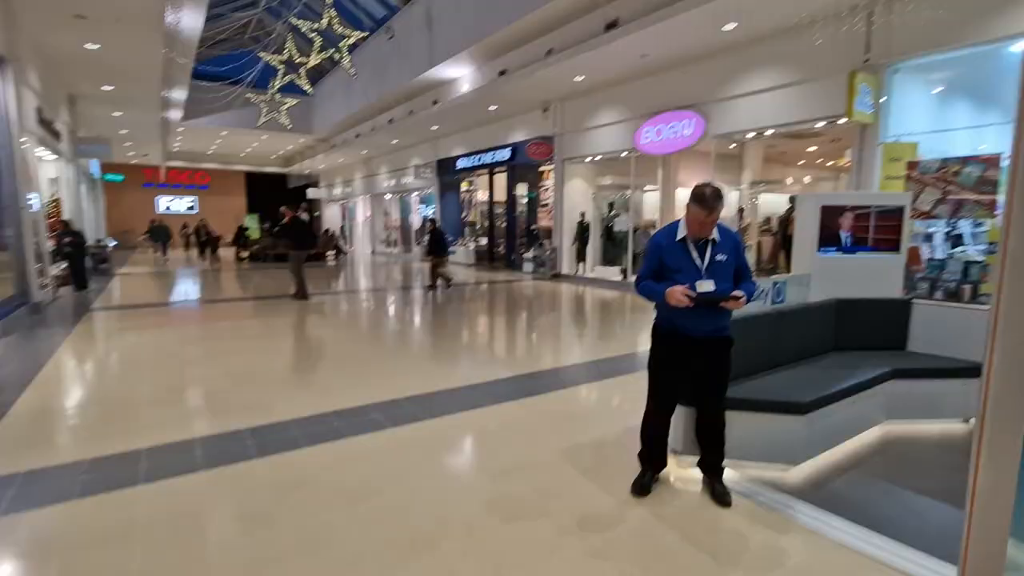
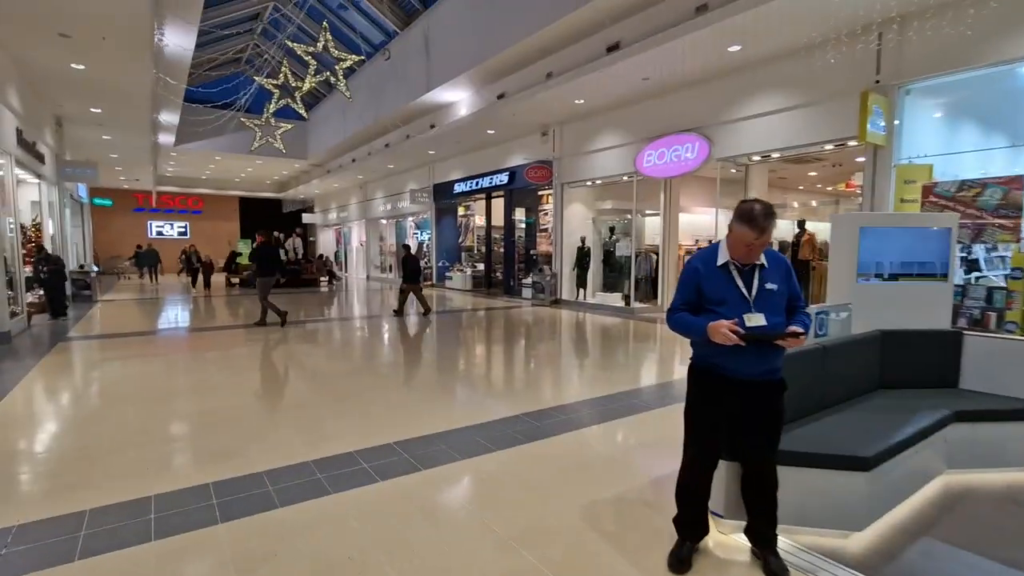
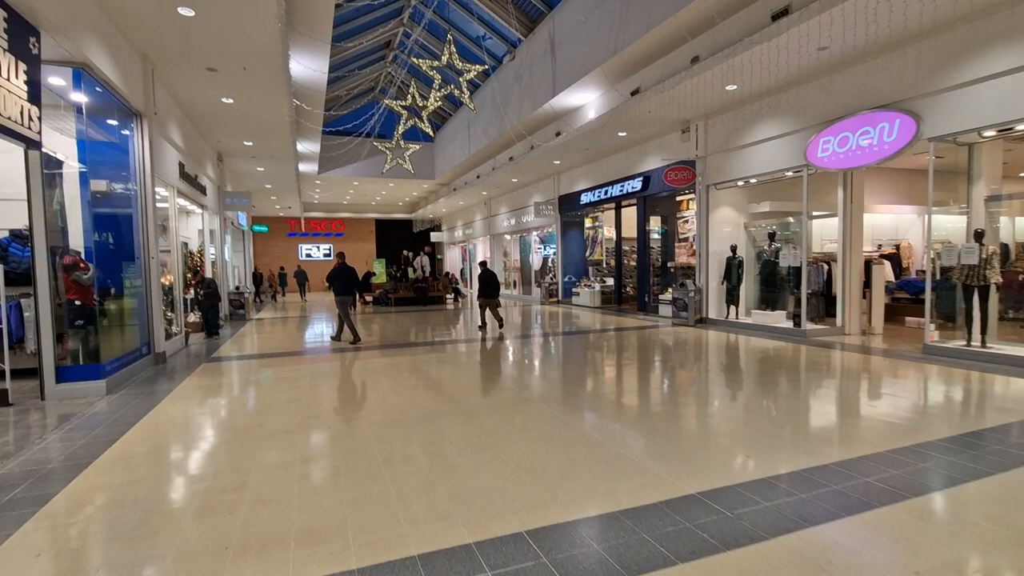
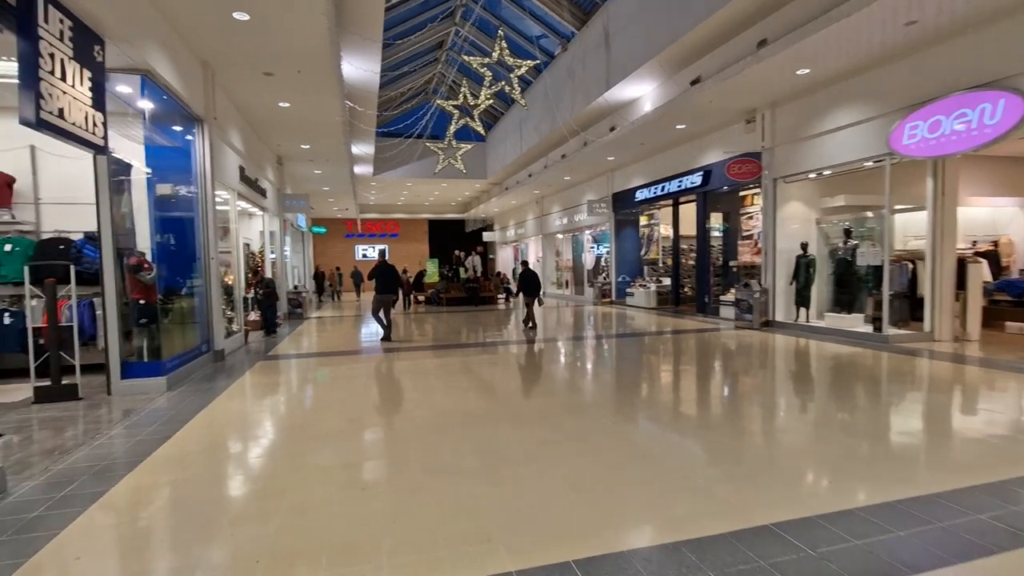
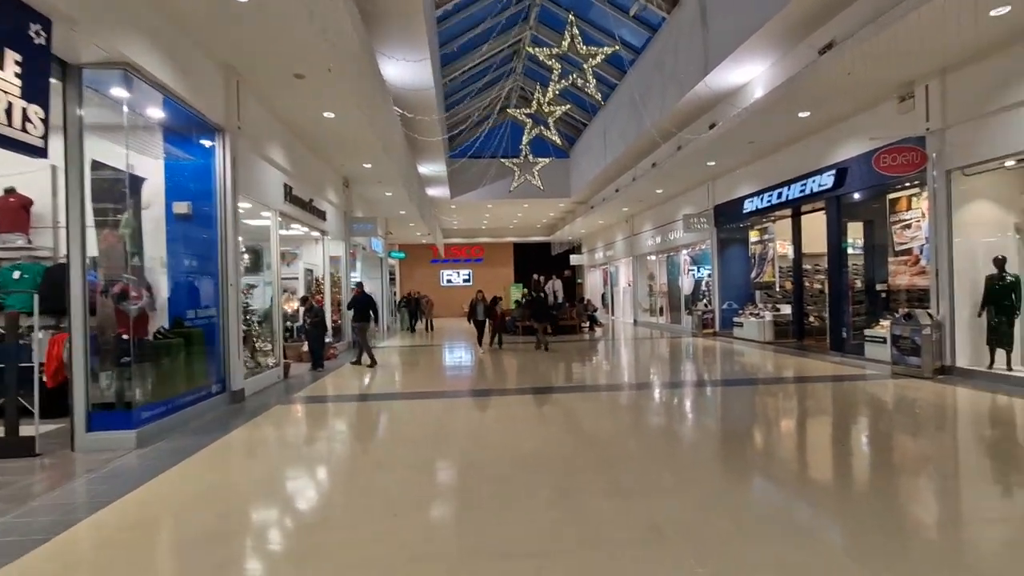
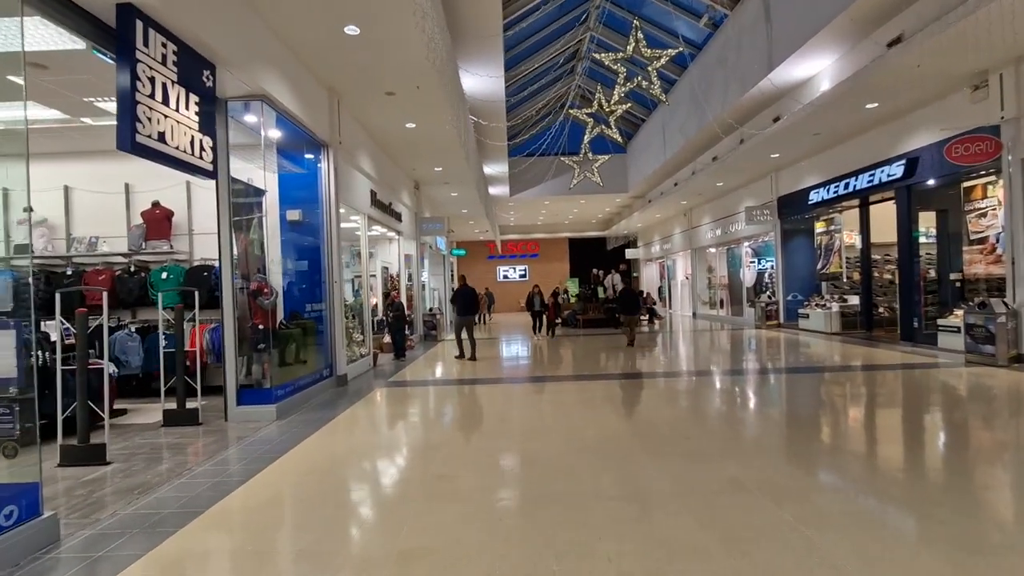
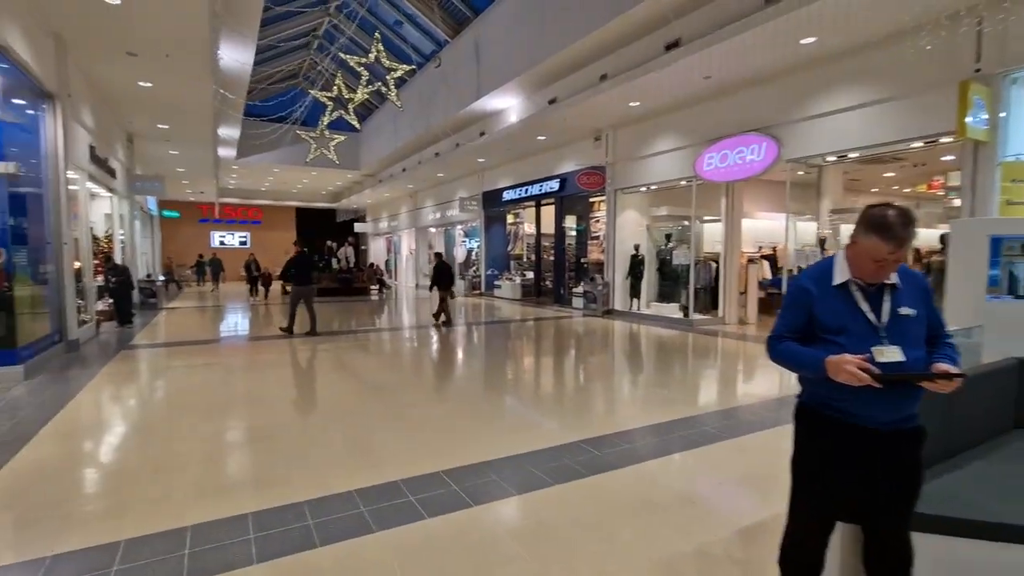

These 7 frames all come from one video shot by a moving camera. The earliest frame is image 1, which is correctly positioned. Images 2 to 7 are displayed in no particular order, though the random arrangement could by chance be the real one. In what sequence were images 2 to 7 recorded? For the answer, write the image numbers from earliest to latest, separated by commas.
2, 7, 3, 4, 6, 5
